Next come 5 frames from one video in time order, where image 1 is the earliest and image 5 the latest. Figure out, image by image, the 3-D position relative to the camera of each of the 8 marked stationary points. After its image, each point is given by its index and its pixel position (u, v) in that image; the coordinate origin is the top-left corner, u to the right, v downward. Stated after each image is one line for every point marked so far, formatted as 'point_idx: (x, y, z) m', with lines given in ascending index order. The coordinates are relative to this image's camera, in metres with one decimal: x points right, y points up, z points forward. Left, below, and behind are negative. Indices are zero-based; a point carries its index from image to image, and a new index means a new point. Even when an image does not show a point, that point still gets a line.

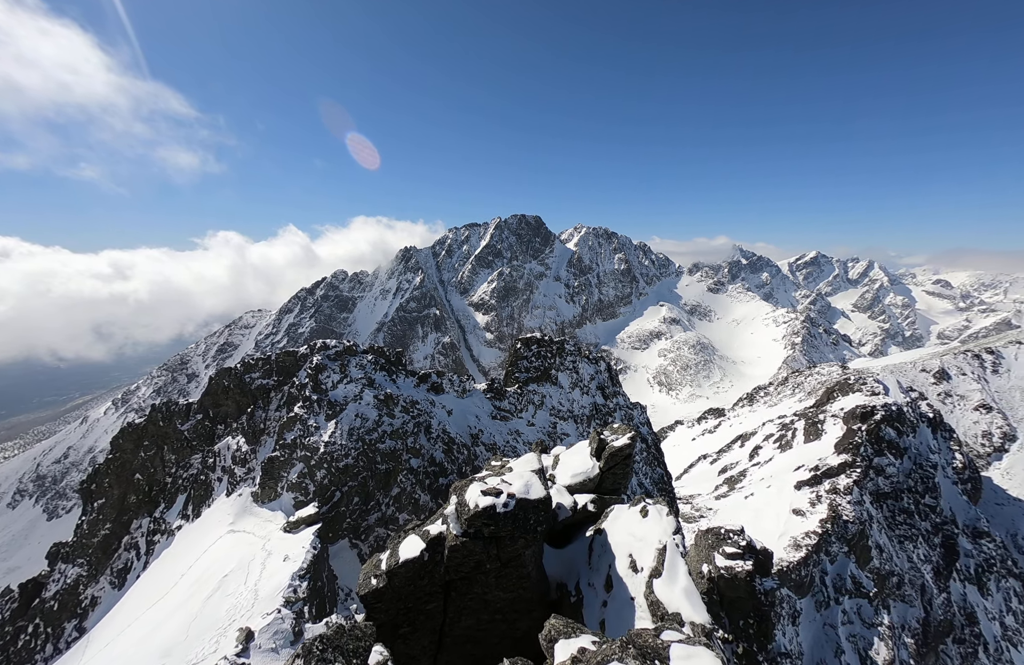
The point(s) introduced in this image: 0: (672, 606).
0: (+6.6, -10.6, +18.5) m
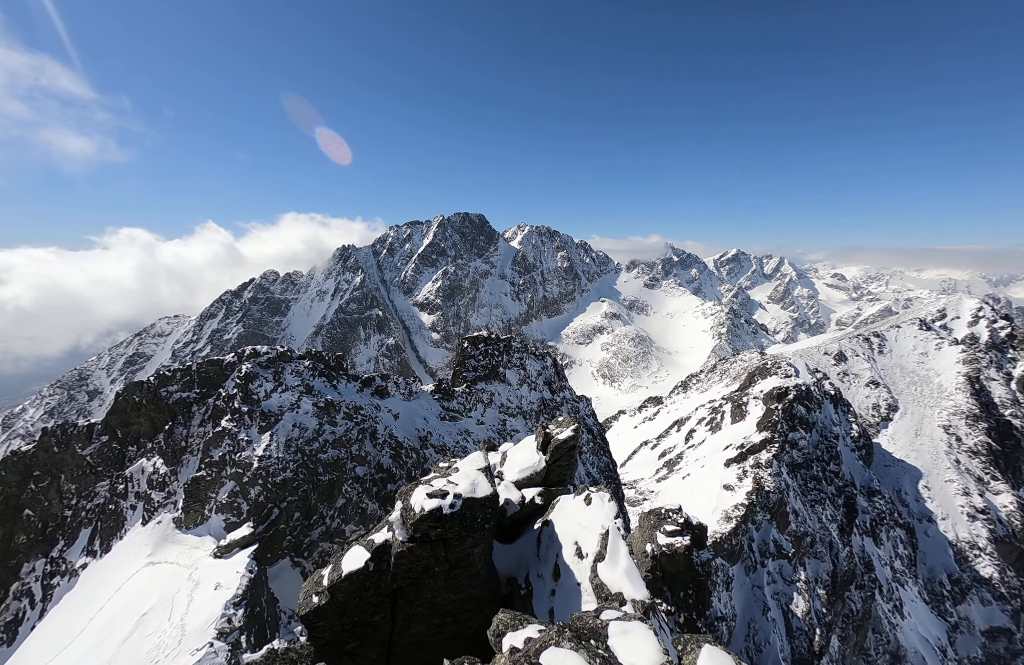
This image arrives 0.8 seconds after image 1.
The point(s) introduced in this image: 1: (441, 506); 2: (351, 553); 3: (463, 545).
0: (+4.8, -10.4, +18.6) m
1: (-2.9, -7.4, +19.3) m
2: (-7.1, -9.8, +19.7) m
3: (-1.9, -9.3, +19.6) m
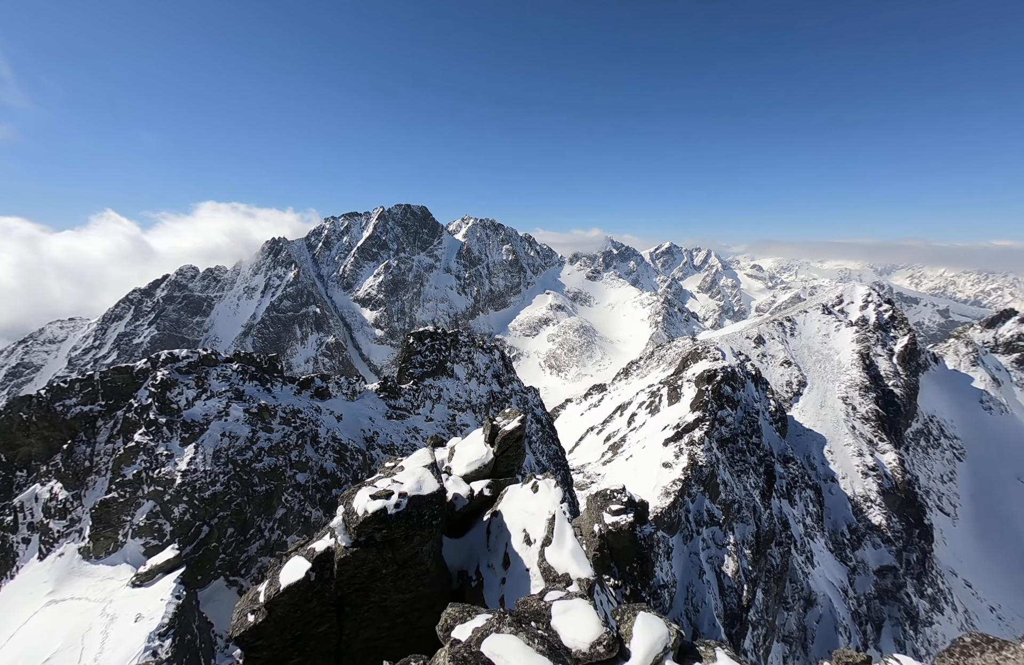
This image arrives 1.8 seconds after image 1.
0: (+2.3, -10.4, +19.3) m
1: (-5.4, -7.6, +18.9) m
2: (-9.5, -10.1, +18.9) m
3: (-4.4, -9.5, +19.4) m
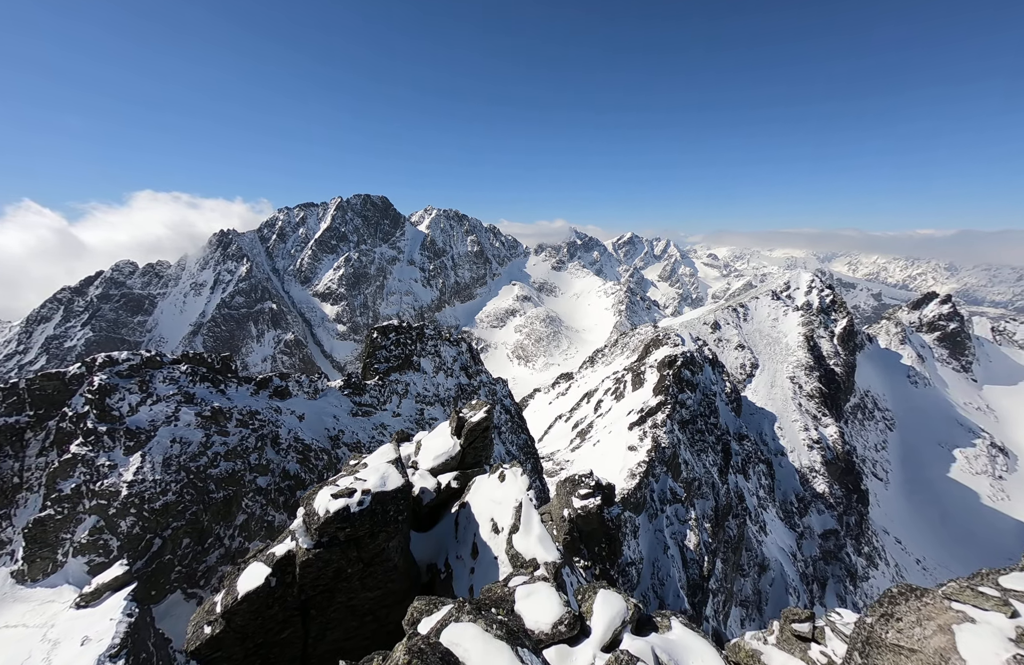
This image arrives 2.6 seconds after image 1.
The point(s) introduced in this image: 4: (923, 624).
0: (+0.8, -10.2, +19.7) m
1: (-6.9, -7.6, +18.7) m
2: (-11.0, -10.1, +18.3) m
3: (-6.0, -9.4, +19.2) m
4: (+13.6, -9.3, +14.3) m
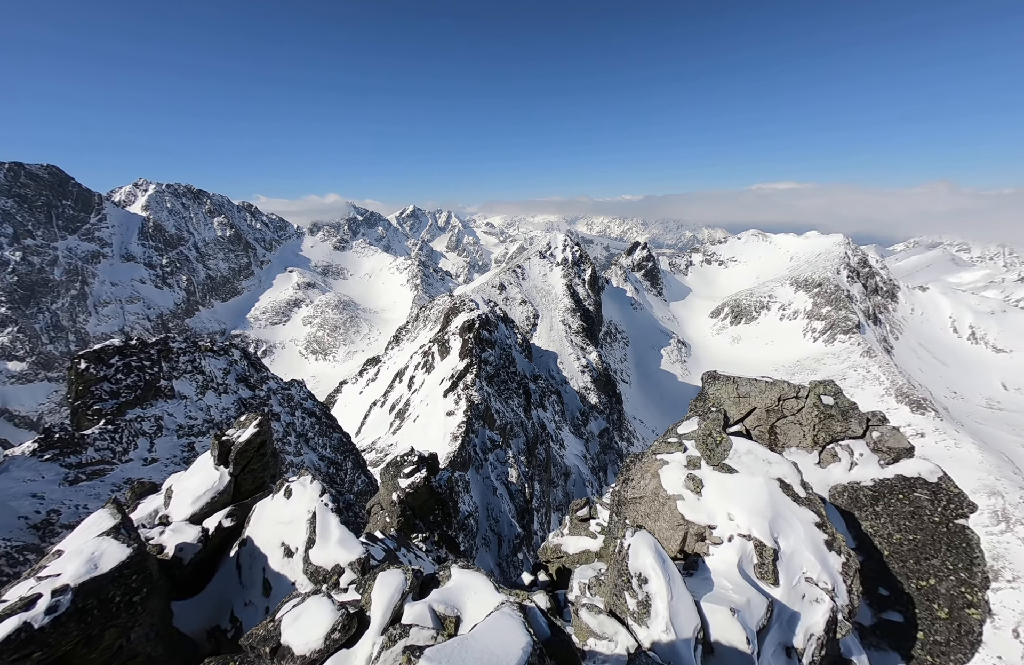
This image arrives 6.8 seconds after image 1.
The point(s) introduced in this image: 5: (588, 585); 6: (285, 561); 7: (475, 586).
0: (-7.7, -9.5, +18.9) m
1: (-14.4, -8.3, +14.3) m
2: (-17.5, -11.6, +12.5) m
3: (-13.6, -9.9, +15.5) m
4: (+5.8, -6.4, +19.6) m
5: (+3.0, -10.1, +17.9) m
6: (-10.1, -9.8, +19.9) m
7: (-0.8, -9.2, +17.0) m
